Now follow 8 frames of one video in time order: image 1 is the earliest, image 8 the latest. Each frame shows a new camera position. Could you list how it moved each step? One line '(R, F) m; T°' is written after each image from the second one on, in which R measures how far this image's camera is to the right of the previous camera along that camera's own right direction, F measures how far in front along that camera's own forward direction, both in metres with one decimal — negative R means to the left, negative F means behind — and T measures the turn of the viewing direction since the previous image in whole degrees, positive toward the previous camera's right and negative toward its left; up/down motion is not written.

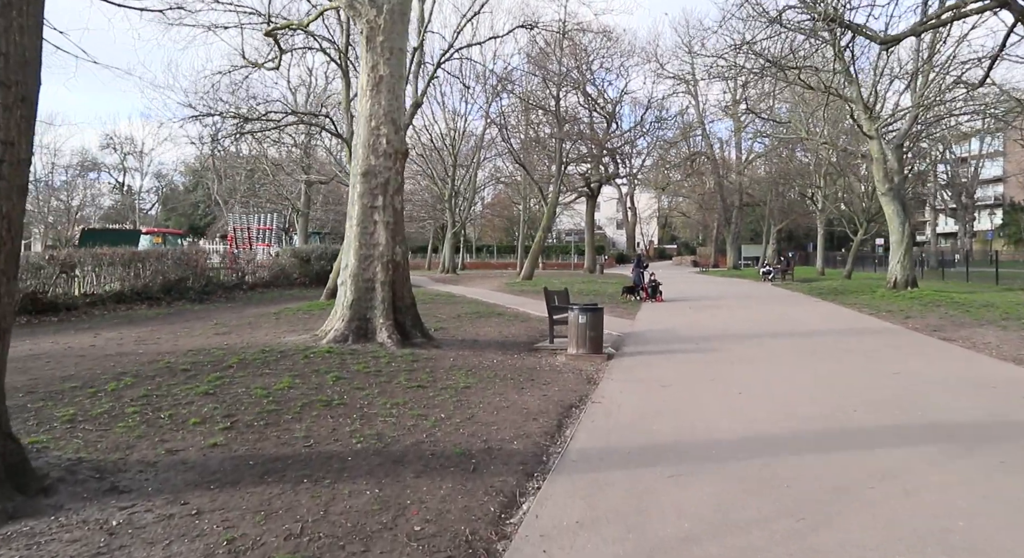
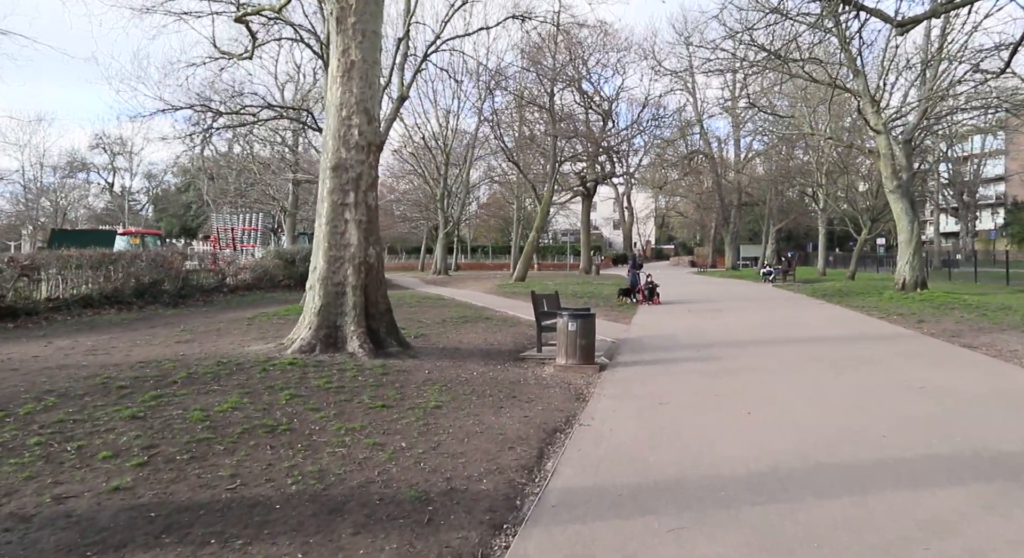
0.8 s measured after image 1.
(+0.2, +1.1) m; 0°
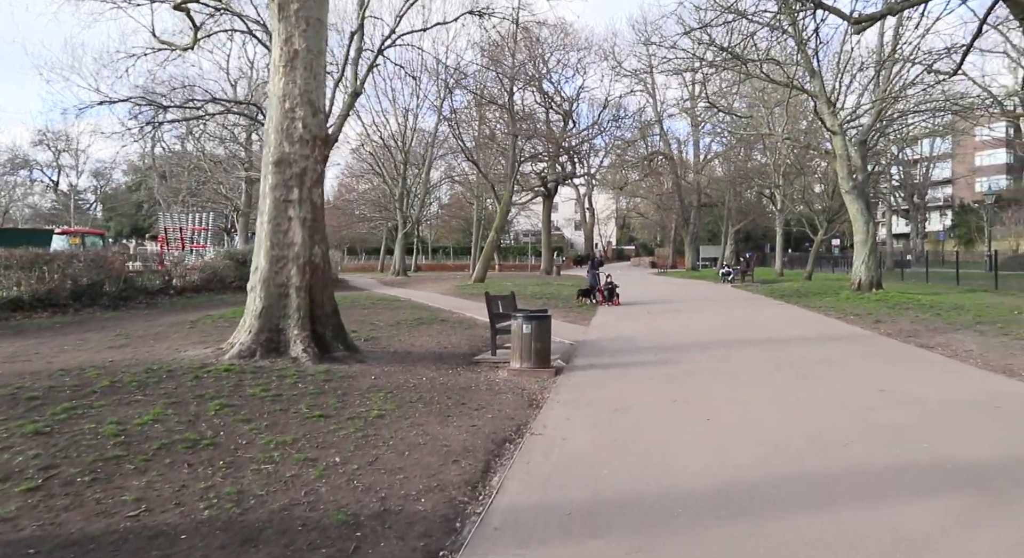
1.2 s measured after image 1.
(+0.2, +0.4) m; +3°
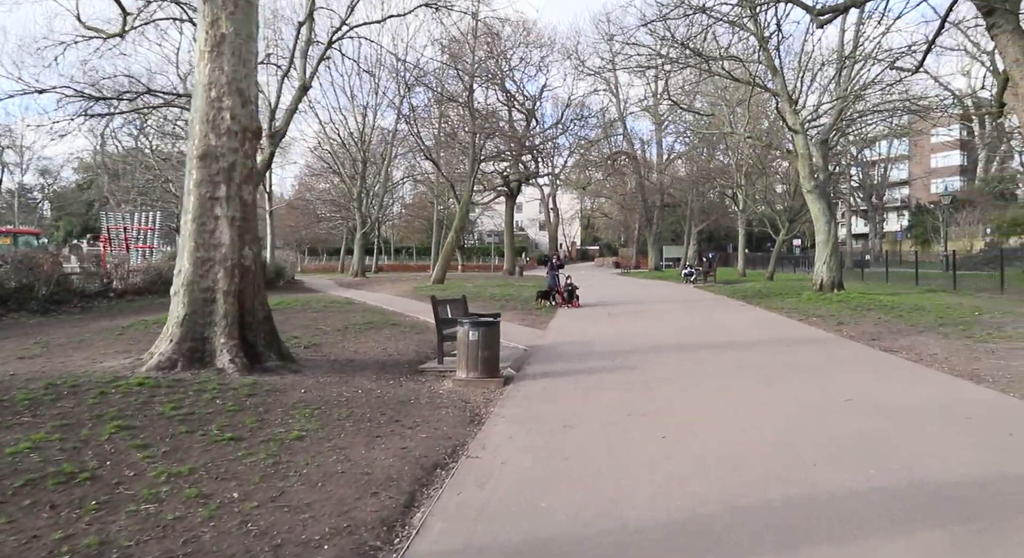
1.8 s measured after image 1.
(+0.3, +0.7) m; +3°
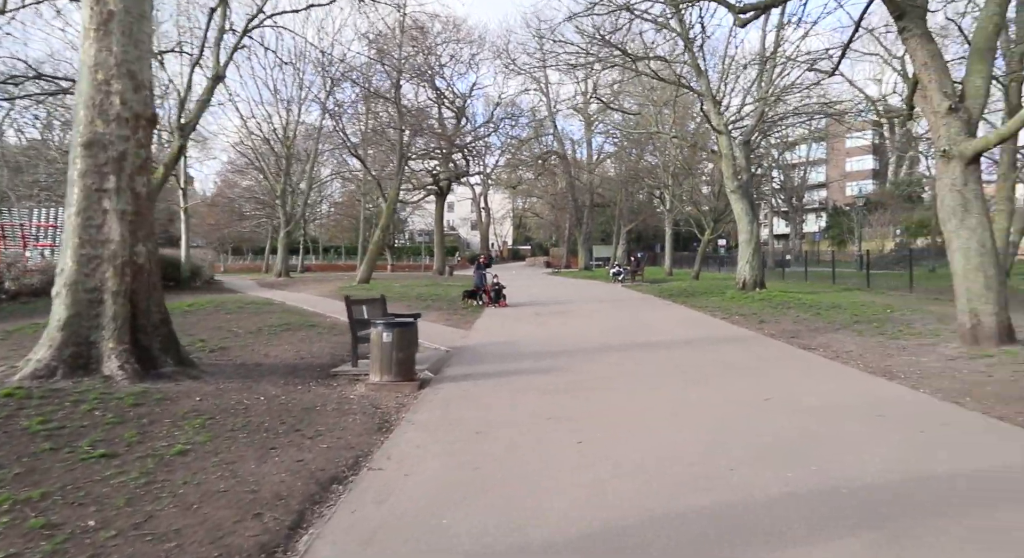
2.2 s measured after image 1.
(+0.2, +0.4) m; +6°
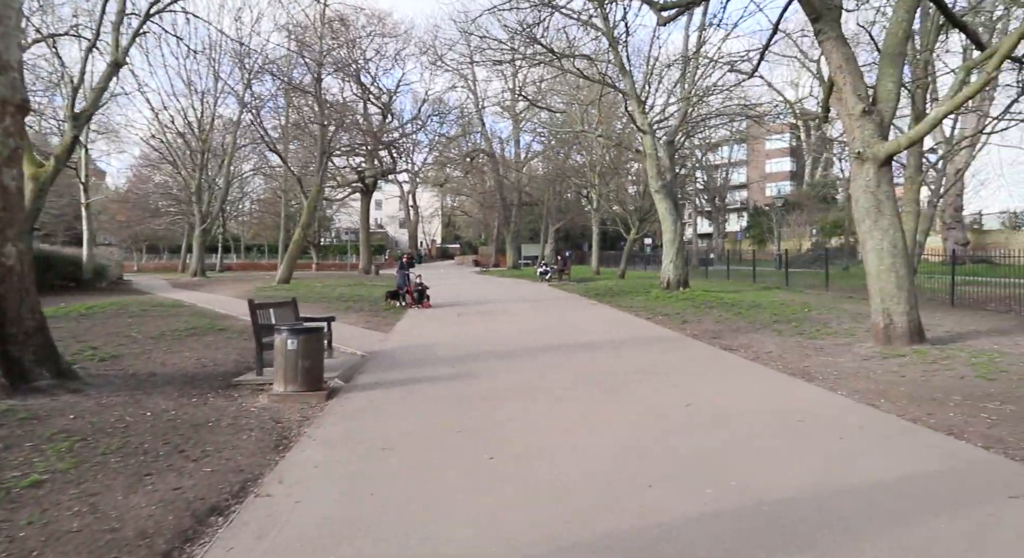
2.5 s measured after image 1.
(+0.2, +0.4) m; +6°
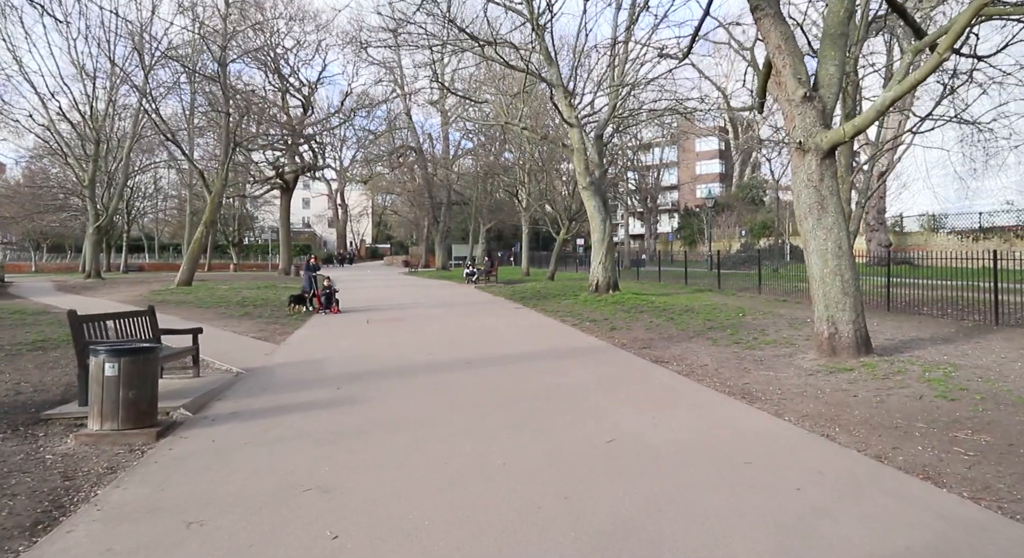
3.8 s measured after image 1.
(+0.5, +1.4) m; +6°
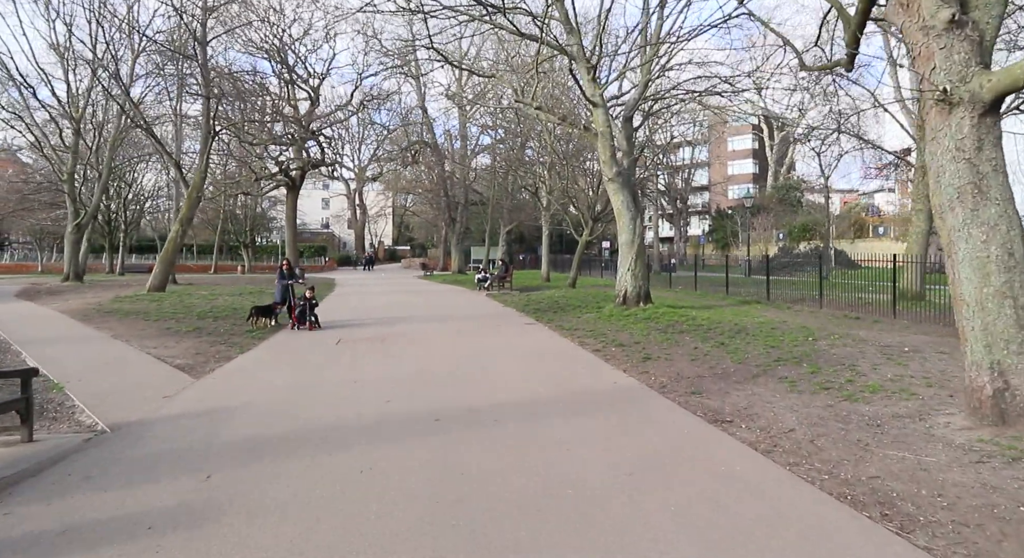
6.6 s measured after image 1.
(+0.4, +3.1) m; -2°
